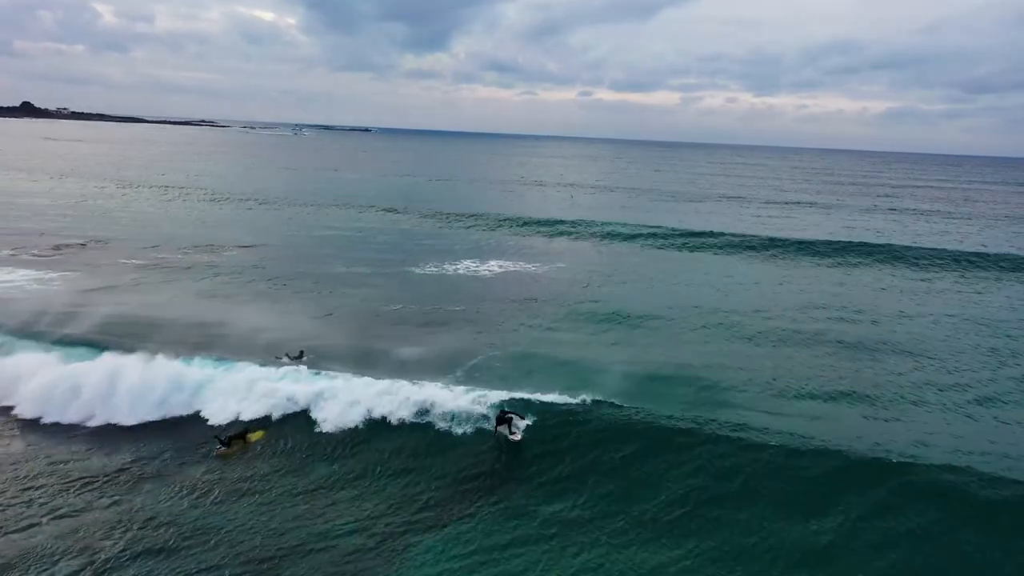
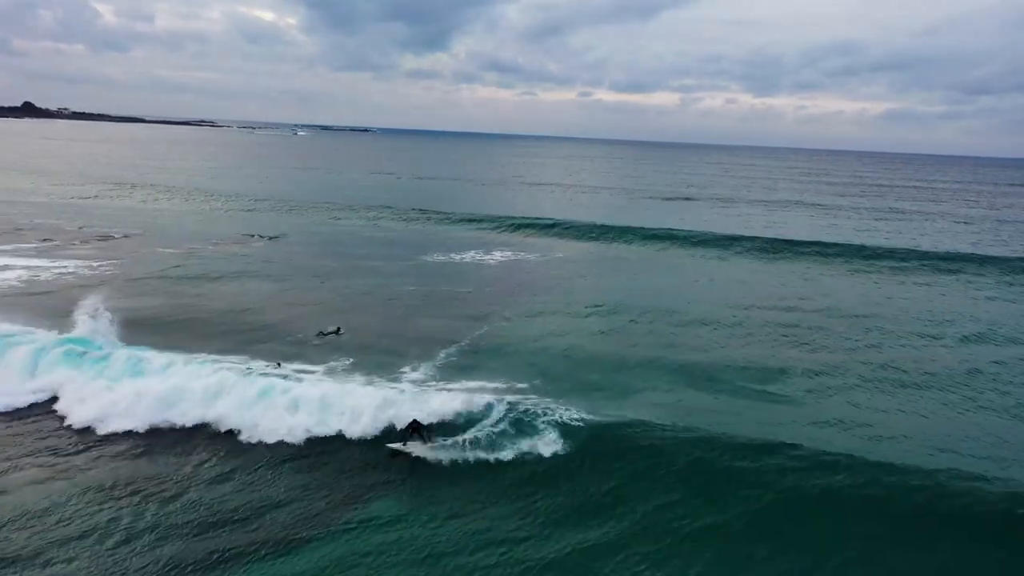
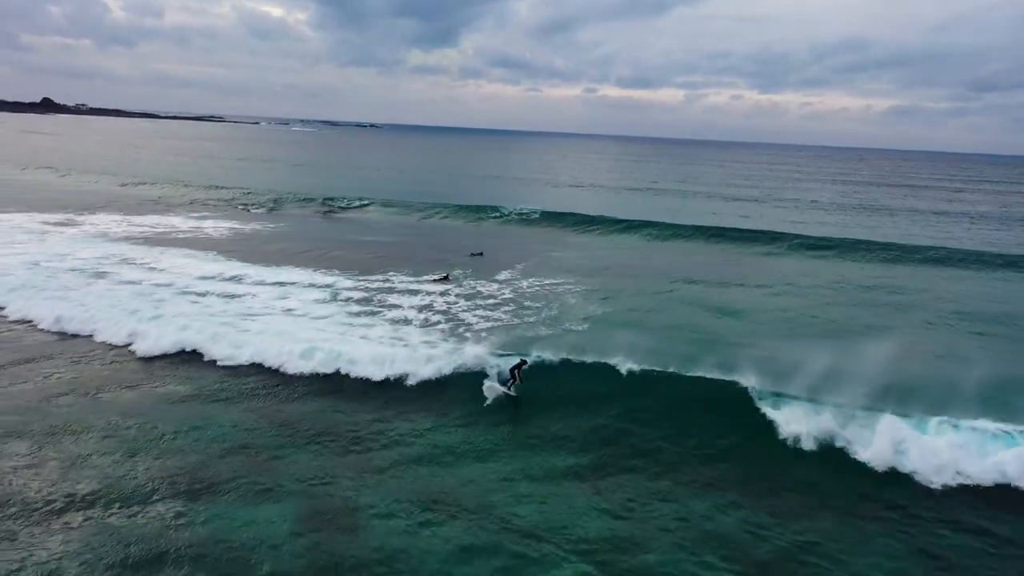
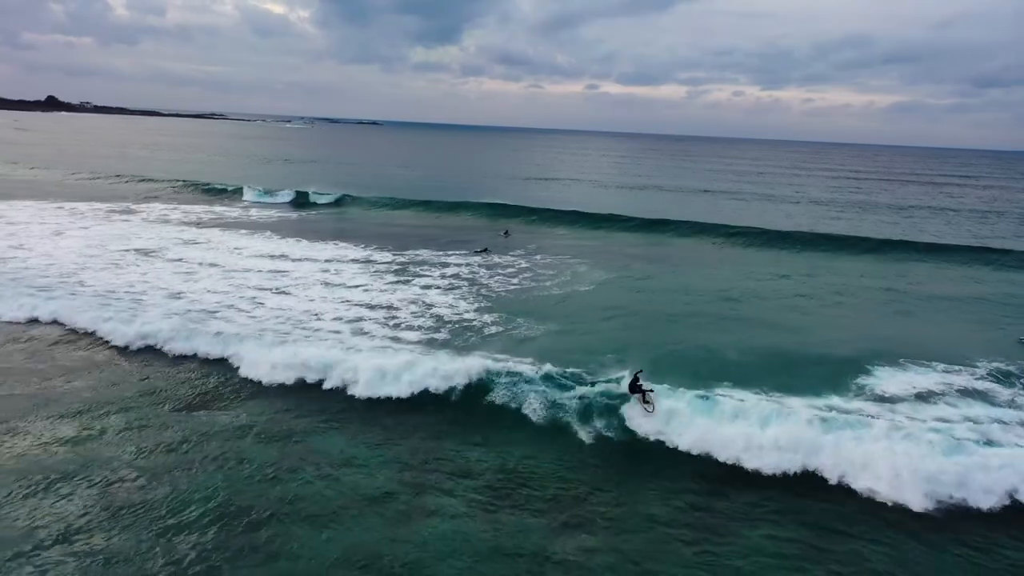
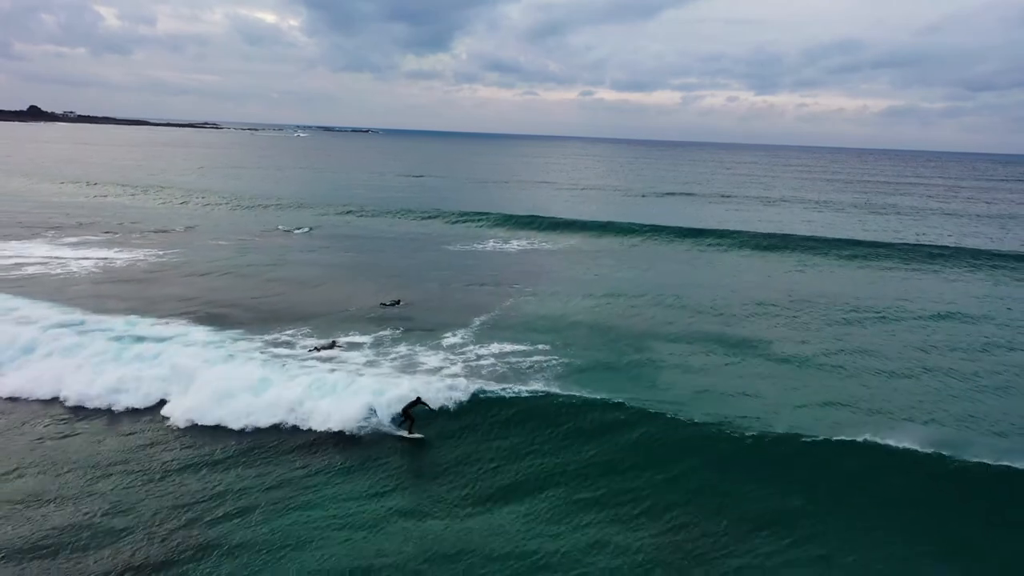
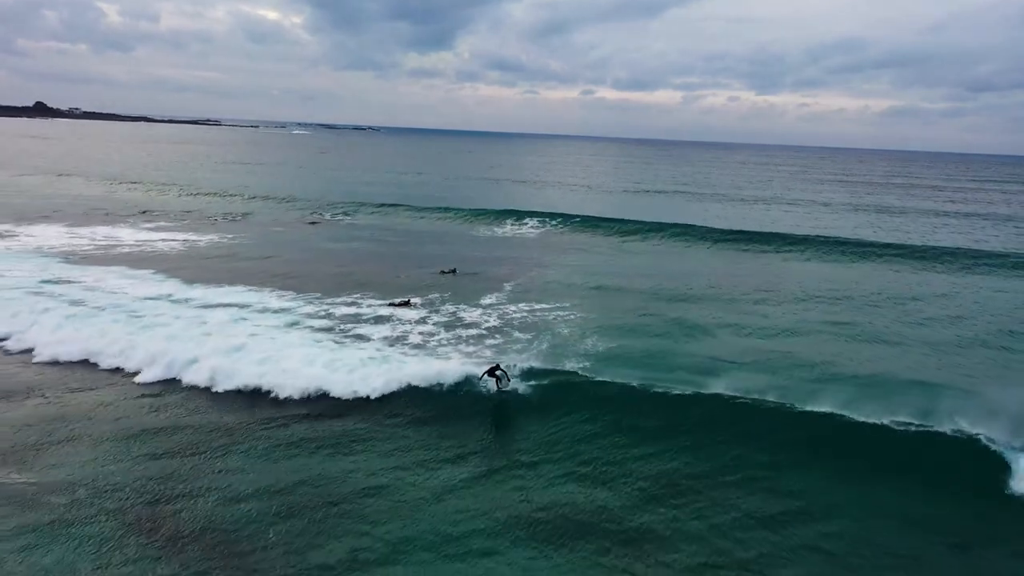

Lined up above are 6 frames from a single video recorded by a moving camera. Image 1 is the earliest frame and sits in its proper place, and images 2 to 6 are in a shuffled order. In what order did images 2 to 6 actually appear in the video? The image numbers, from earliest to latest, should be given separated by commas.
2, 5, 6, 3, 4
